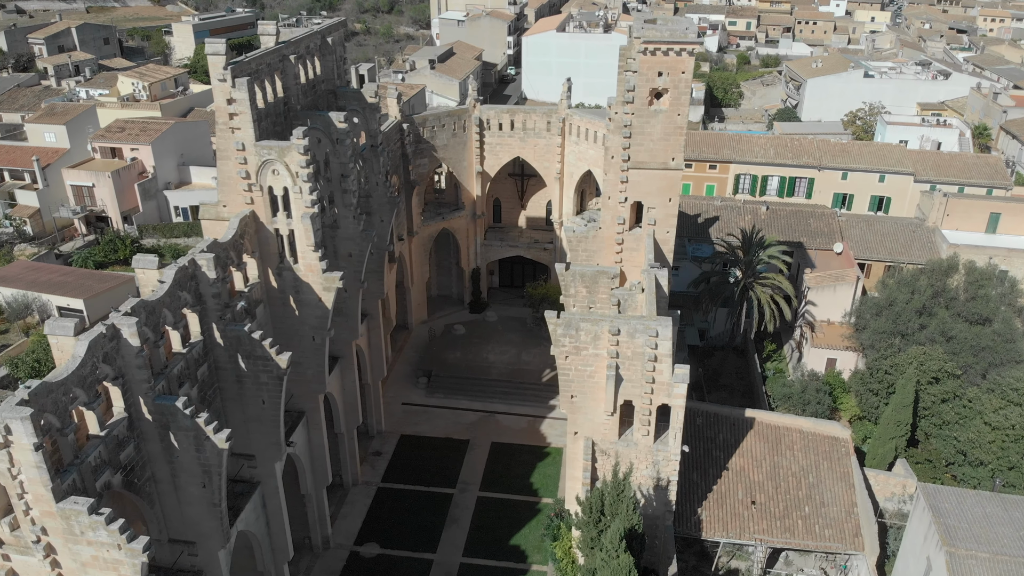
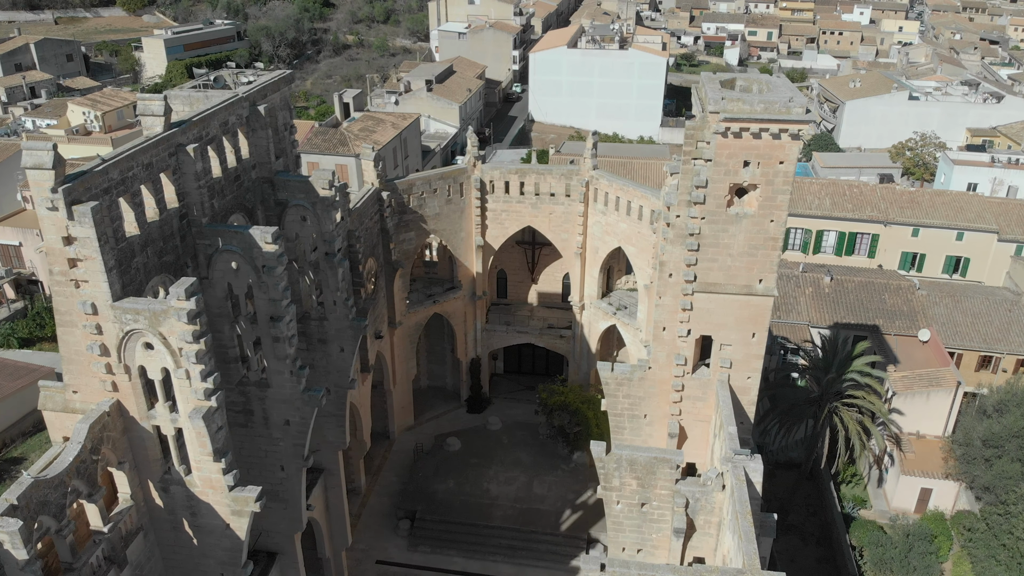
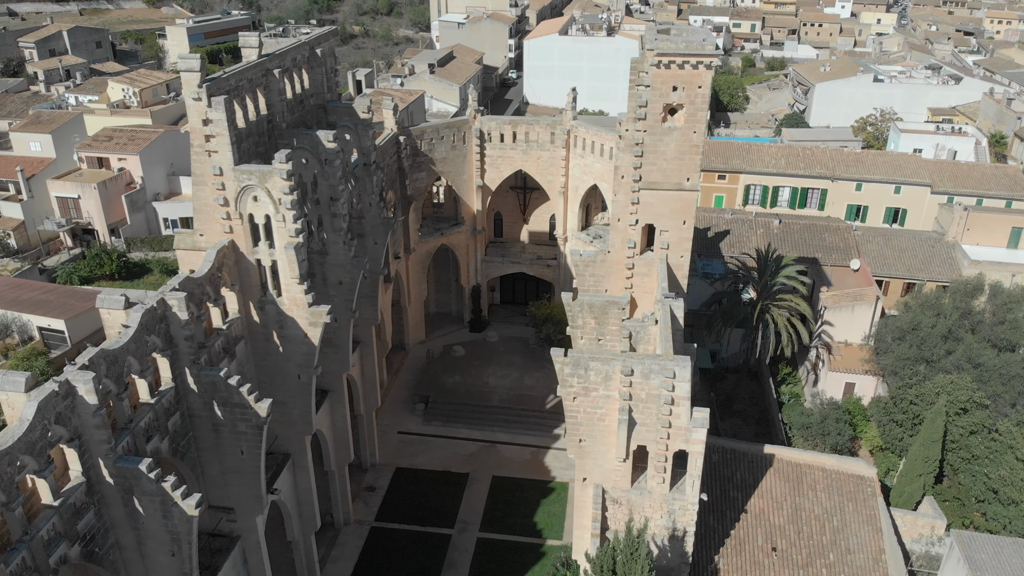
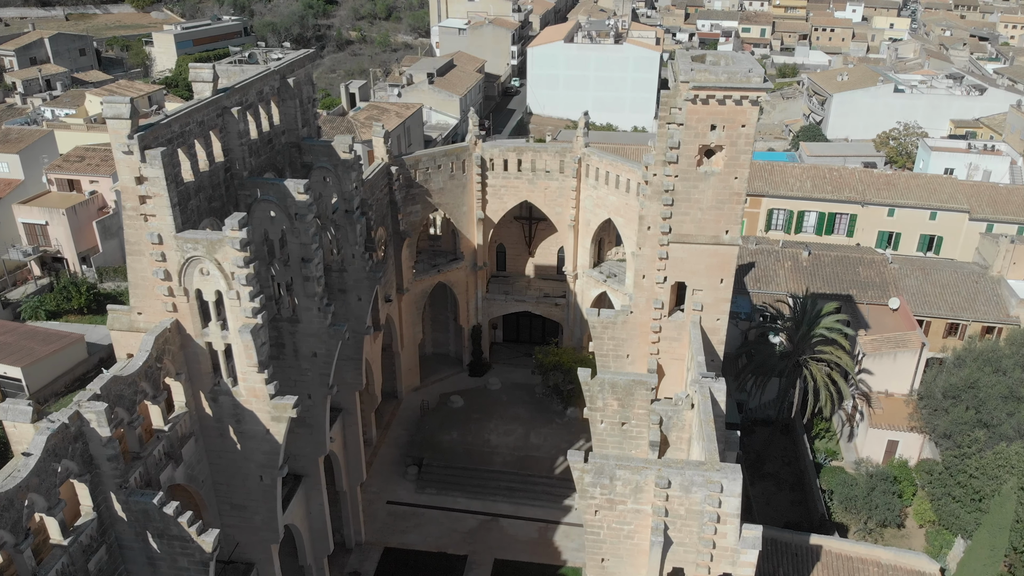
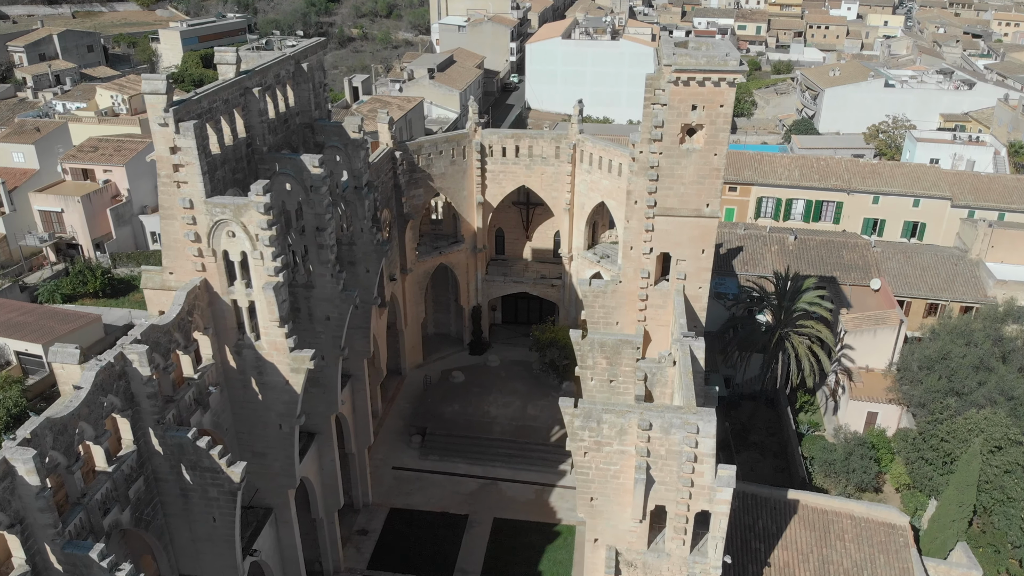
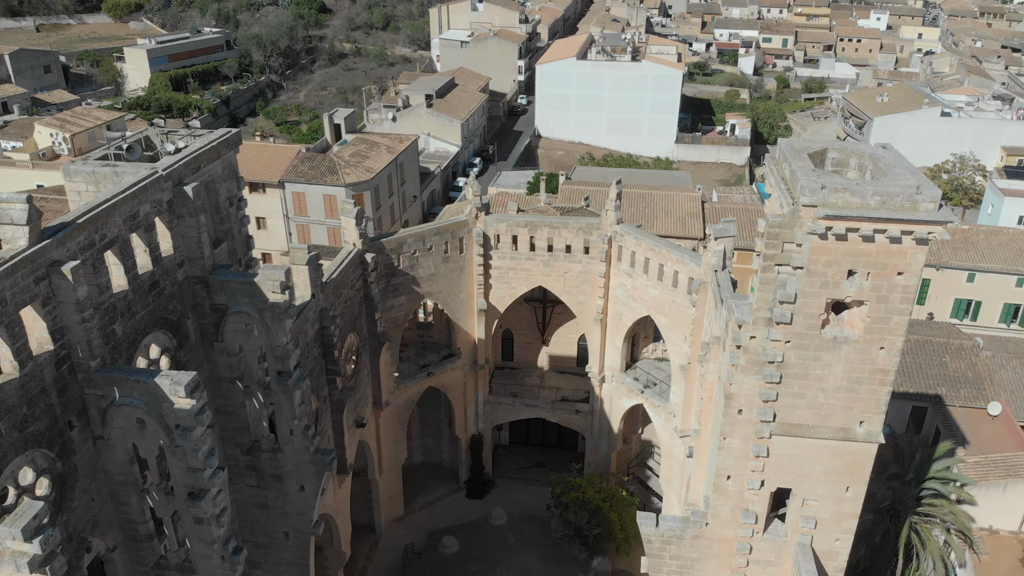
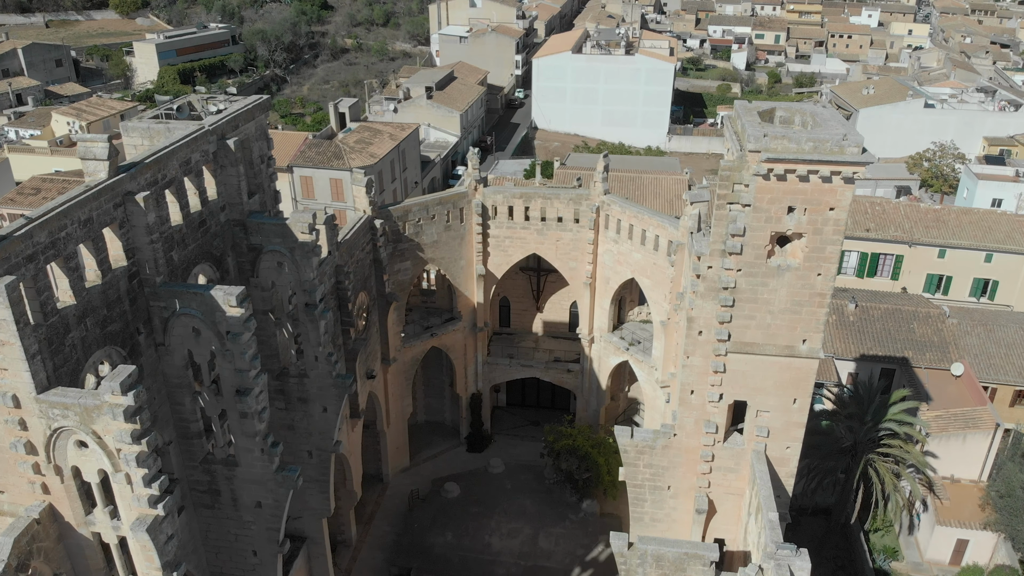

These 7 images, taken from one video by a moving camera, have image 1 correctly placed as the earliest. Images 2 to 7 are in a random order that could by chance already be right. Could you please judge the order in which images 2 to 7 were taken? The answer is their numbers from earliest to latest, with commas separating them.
3, 5, 4, 2, 7, 6
